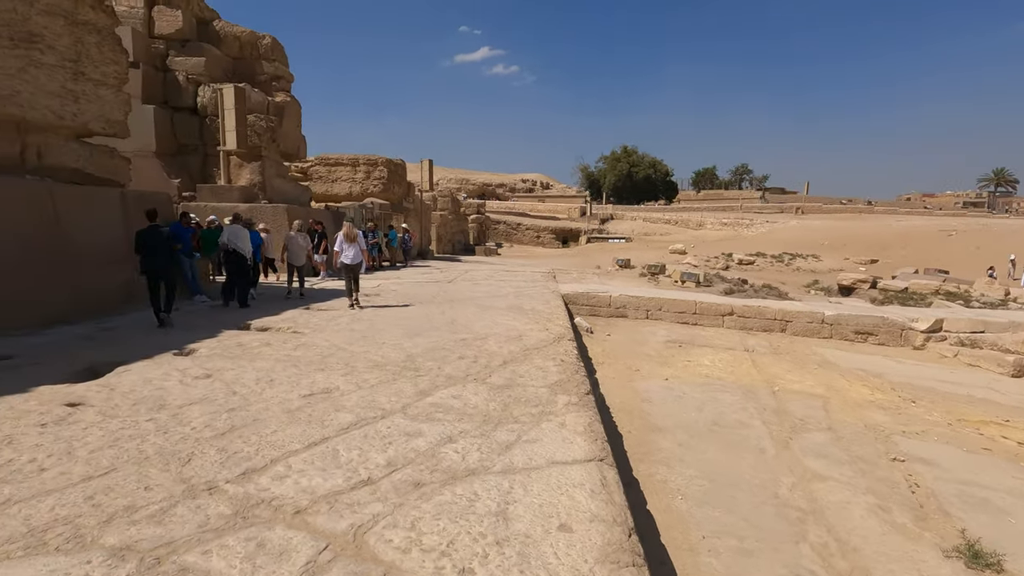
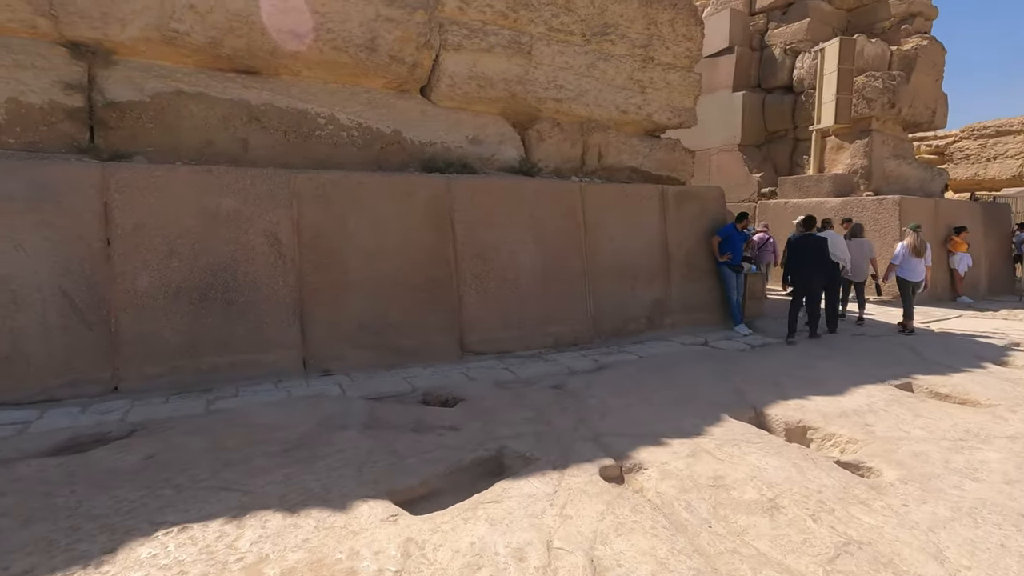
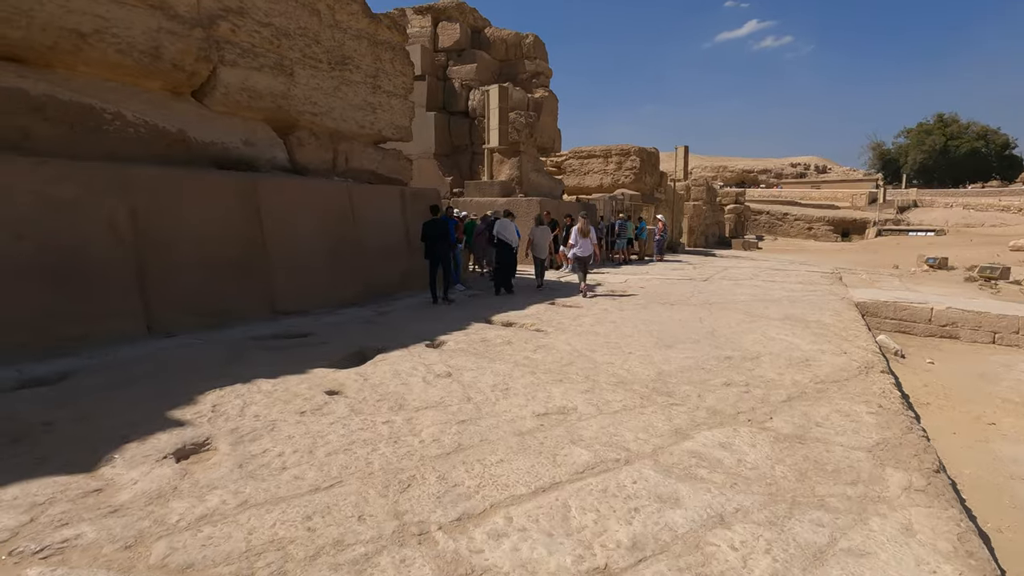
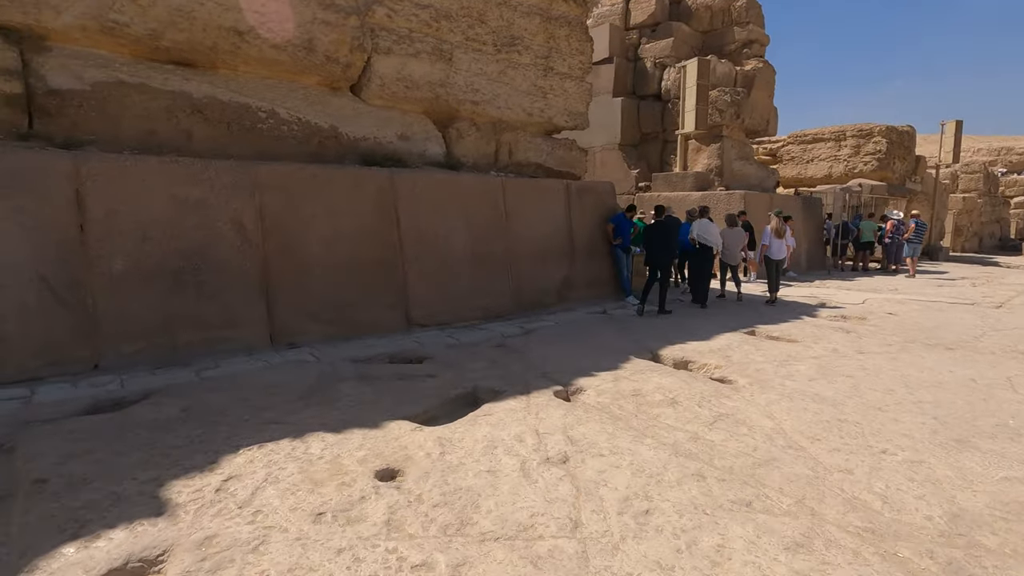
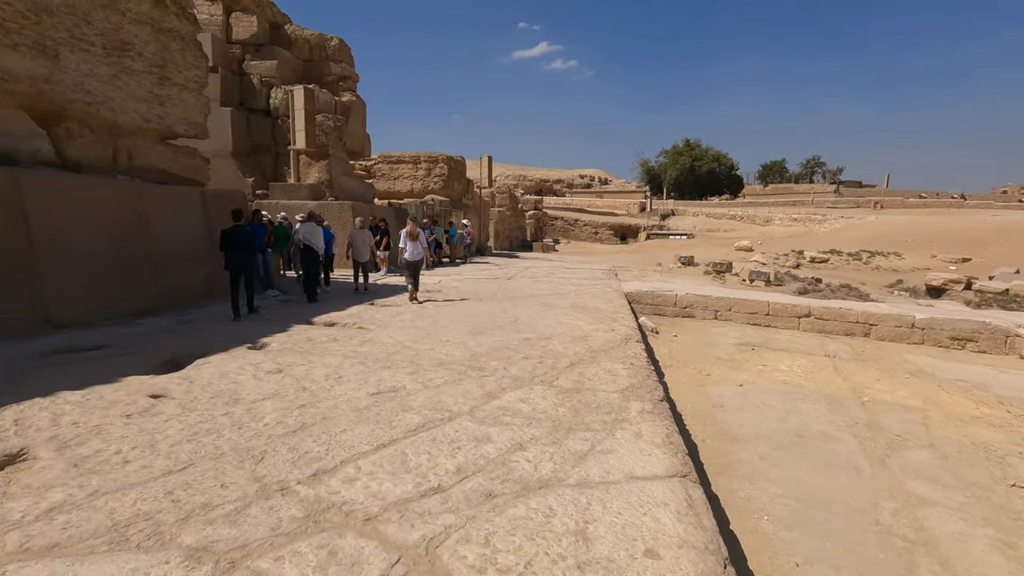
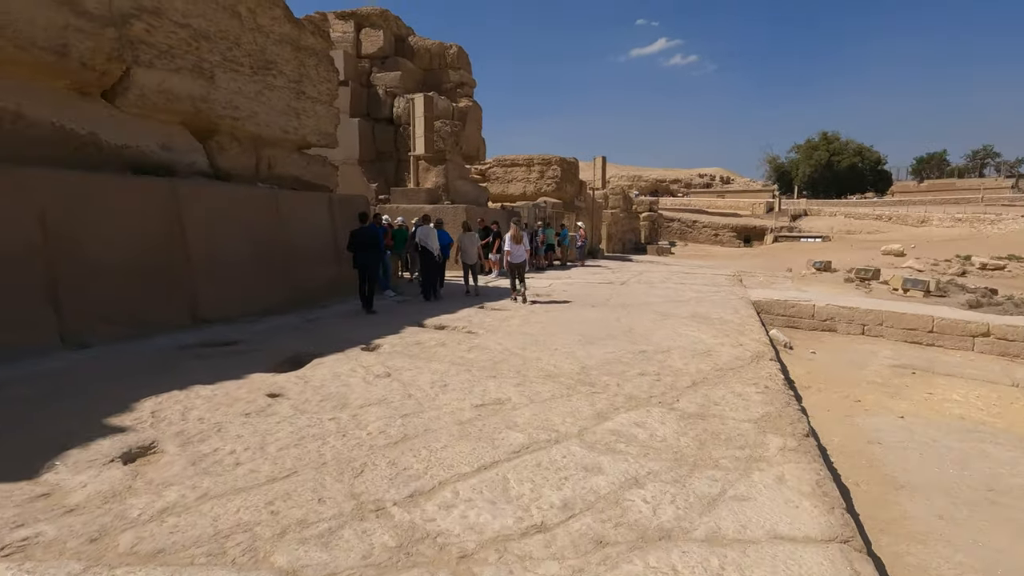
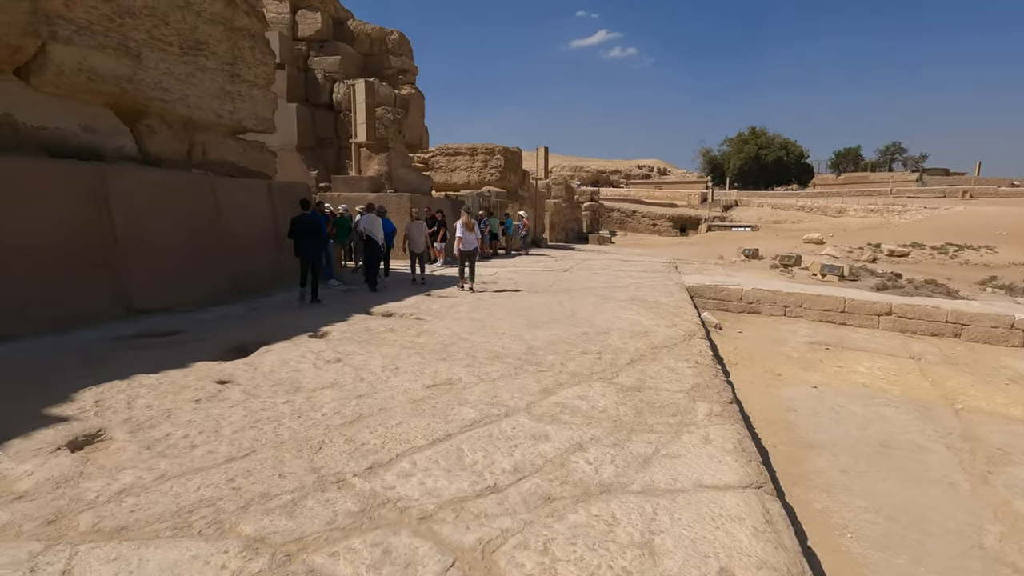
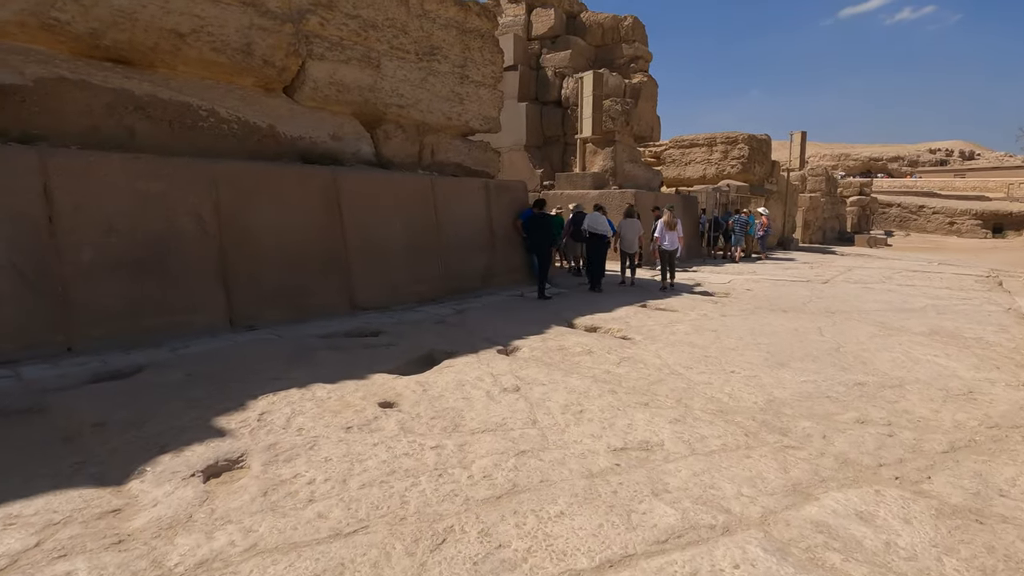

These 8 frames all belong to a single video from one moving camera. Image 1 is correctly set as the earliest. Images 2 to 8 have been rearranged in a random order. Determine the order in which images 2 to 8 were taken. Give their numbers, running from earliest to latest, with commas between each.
5, 7, 6, 3, 8, 4, 2
